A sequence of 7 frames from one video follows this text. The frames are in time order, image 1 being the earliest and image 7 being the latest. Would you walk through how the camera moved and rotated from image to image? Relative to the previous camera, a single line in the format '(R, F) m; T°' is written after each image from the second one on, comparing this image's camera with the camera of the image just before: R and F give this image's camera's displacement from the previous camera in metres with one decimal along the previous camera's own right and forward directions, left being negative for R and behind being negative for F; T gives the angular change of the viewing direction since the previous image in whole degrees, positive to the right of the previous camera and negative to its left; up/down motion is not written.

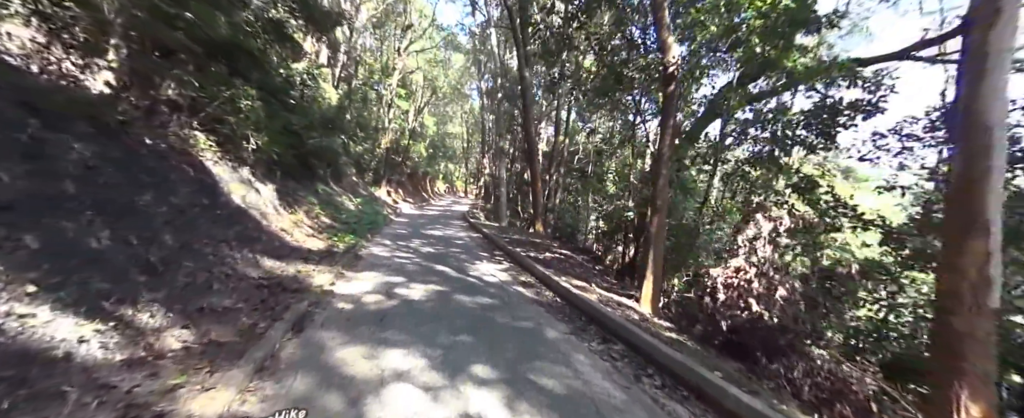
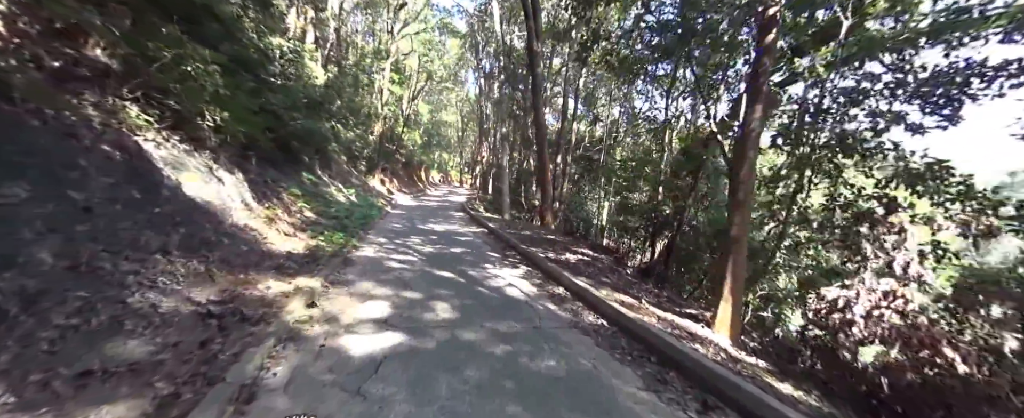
(-0.5, +1.4) m; +1°
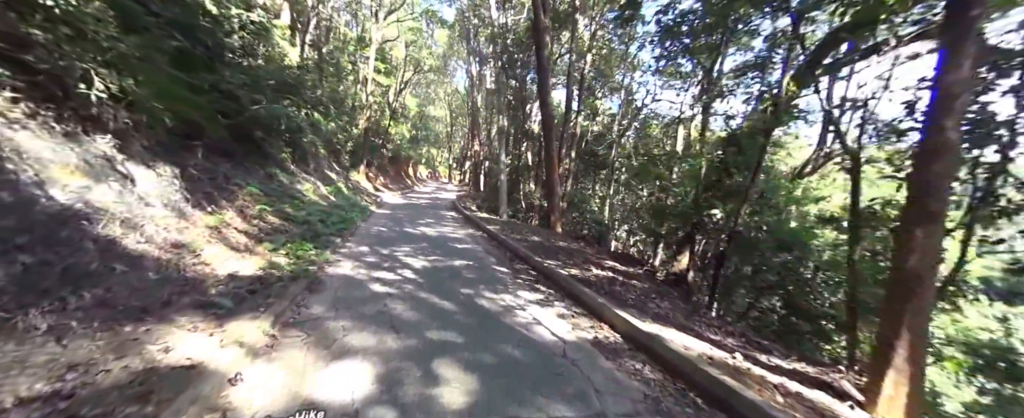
(-0.5, +1.7) m; +2°
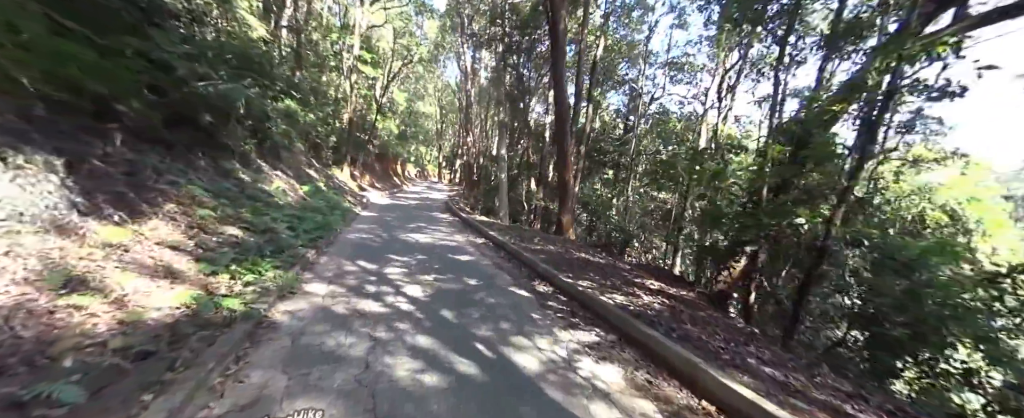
(-0.5, +1.7) m; +2°
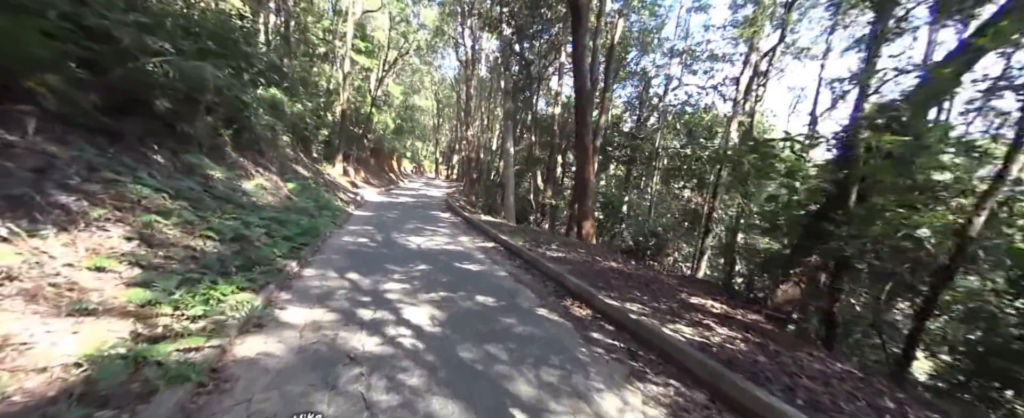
(-0.5, +1.3) m; +1°
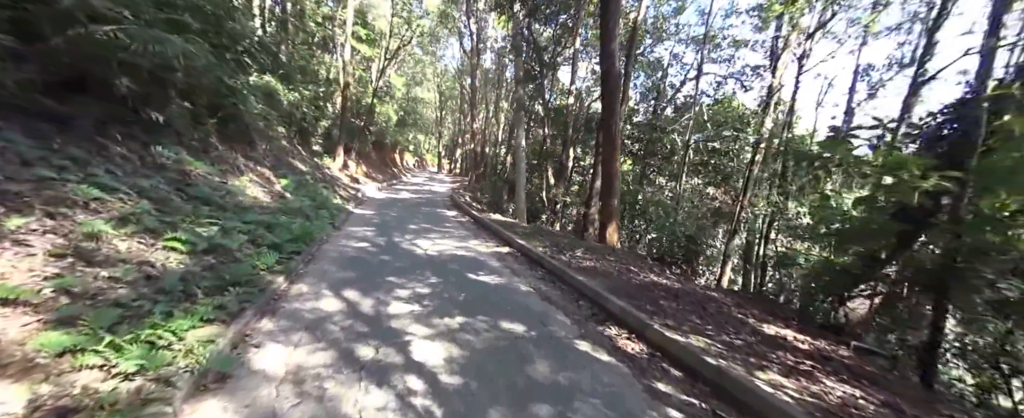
(-0.4, +1.0) m; 0°
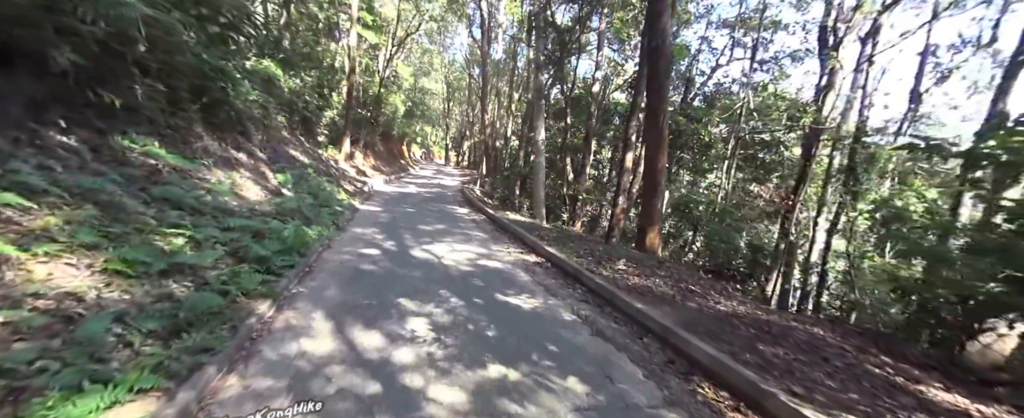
(-0.5, +1.2) m; -1°
